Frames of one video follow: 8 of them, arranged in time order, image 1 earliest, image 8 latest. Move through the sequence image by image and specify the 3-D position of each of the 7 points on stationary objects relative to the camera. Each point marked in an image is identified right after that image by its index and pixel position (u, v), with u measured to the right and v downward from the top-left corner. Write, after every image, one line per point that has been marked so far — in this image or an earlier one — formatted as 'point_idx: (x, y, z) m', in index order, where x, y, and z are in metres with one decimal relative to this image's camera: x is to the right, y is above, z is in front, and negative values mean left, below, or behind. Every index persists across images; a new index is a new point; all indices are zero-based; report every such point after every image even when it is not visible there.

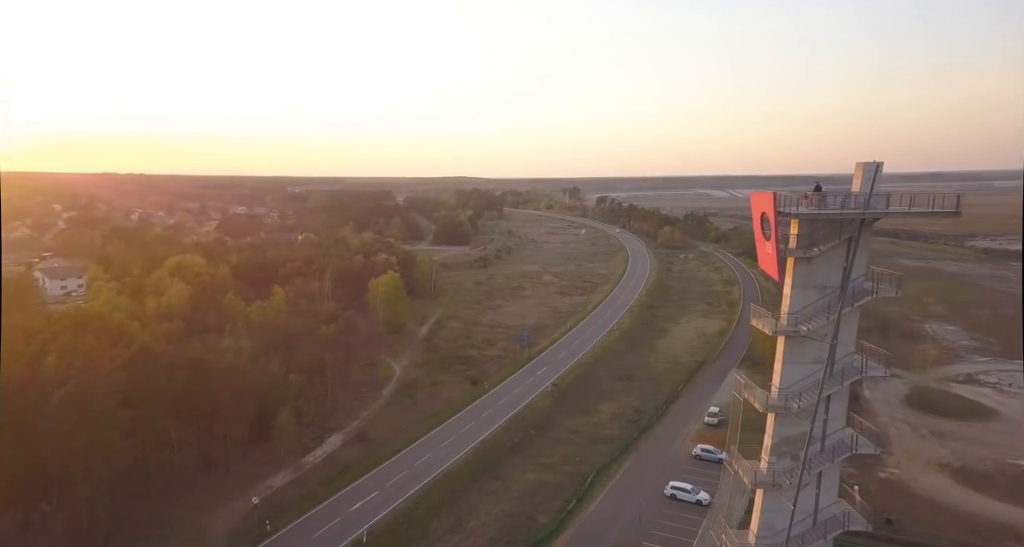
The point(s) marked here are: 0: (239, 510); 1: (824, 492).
0: (-7.3, -6.2, +17.2) m
1: (+4.9, -3.4, +10.3) m
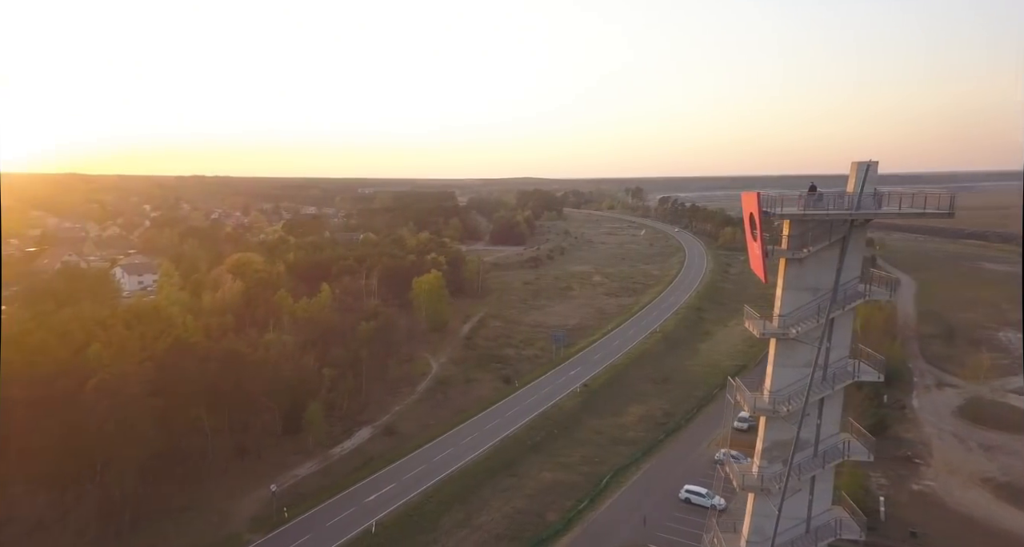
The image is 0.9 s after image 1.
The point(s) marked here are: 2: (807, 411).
0: (-7.0, -6.1, +18.0) m
1: (+4.7, -3.4, +10.1) m
2: (+4.4, -2.0, +9.9) m
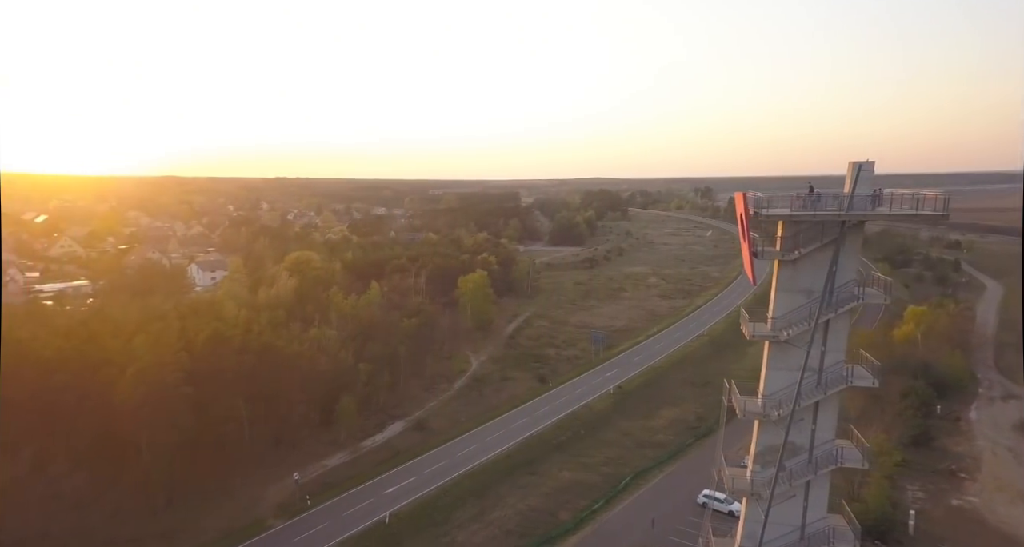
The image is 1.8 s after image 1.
0: (-6.4, -6.0, +18.7) m
1: (+4.5, -3.5, +9.9) m
2: (+4.2, -2.1, +9.6) m
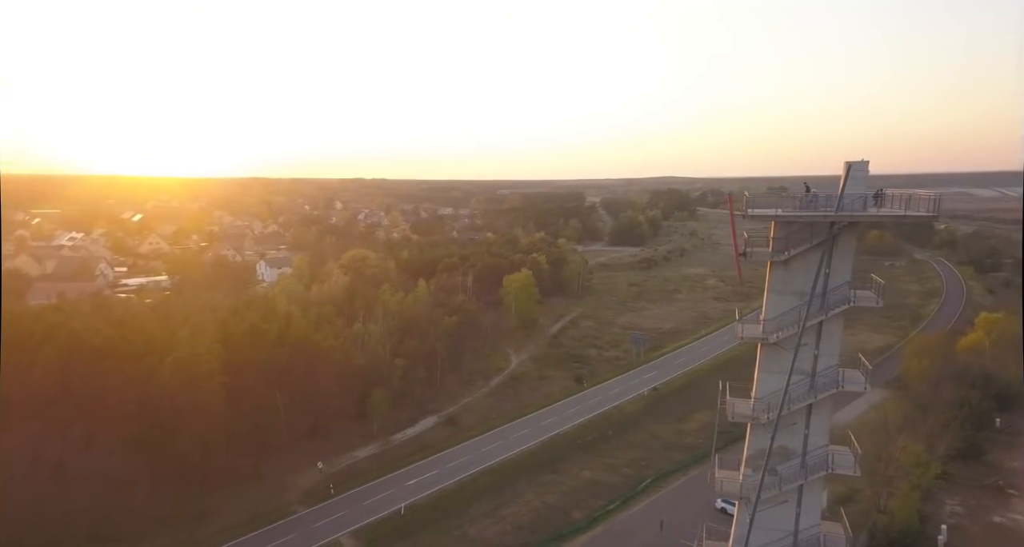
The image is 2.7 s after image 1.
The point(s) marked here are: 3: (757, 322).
0: (-5.8, -5.9, +19.5) m
1: (+4.3, -3.5, +9.7) m
2: (+4.0, -2.1, +9.5) m
3: (+3.6, -0.7, +9.6) m
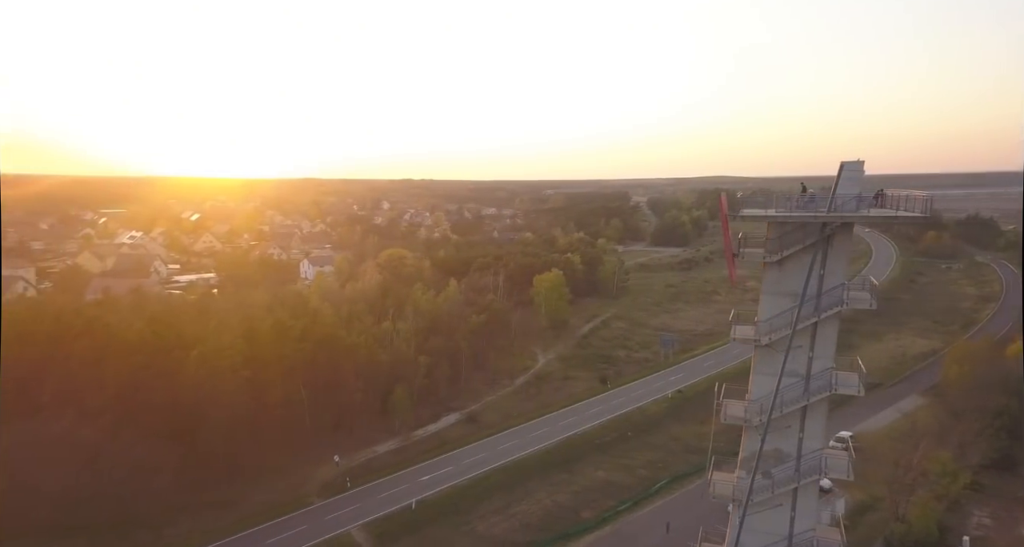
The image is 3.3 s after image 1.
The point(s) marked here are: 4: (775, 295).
0: (-5.4, -5.8, +19.9) m
1: (+4.1, -3.5, +9.5) m
2: (+3.9, -2.1, +9.4) m
3: (+3.4, -0.7, +9.5) m
4: (+3.7, -0.3, +9.3) m
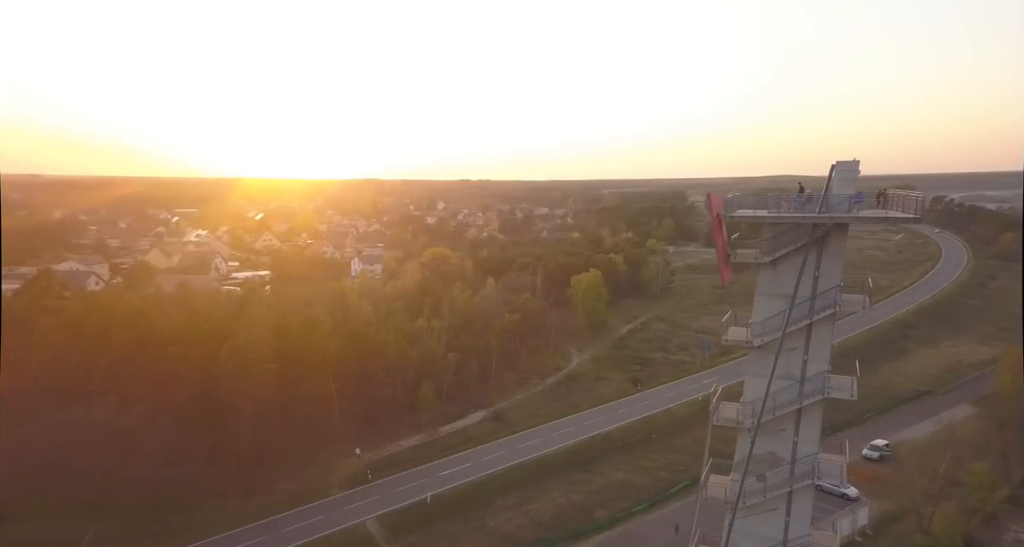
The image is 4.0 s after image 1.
0: (-4.8, -5.8, +20.4) m
1: (+4.0, -3.5, +9.4) m
2: (+3.8, -2.1, +9.2) m
3: (+3.3, -0.7, +9.4) m
4: (+3.6, -0.3, +9.2) m
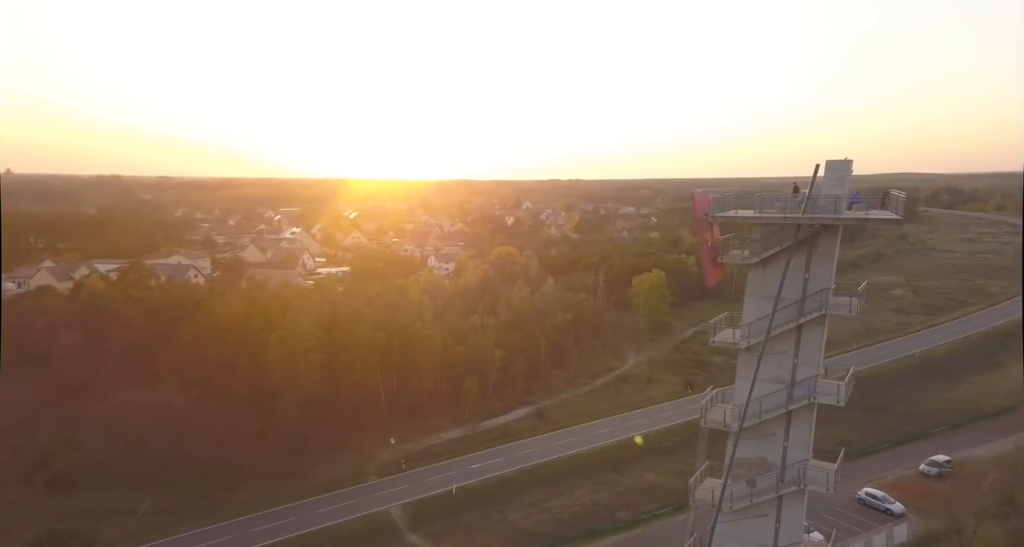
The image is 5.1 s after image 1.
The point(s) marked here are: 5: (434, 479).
0: (-3.7, -5.6, +21.2) m
1: (+3.8, -3.5, +9.2) m
2: (+3.5, -2.2, +9.0) m
3: (+3.1, -0.8, +9.3) m
4: (+3.4, -0.3, +9.0) m
5: (-2.1, -5.5, +17.7) m
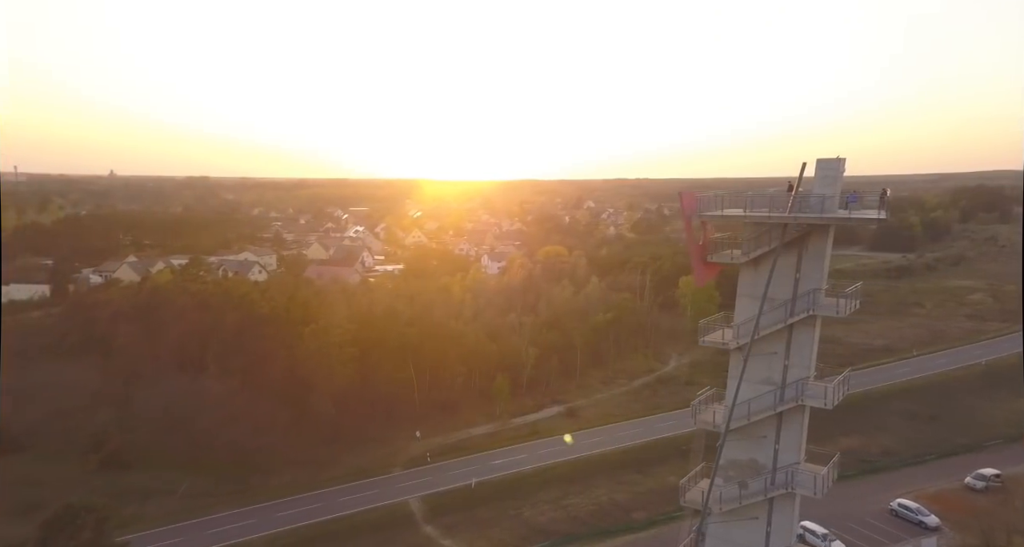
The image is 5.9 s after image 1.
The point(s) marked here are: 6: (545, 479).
0: (-2.8, -5.6, +21.6) m
1: (+3.6, -3.5, +9.0) m
2: (+3.4, -2.1, +8.9) m
3: (+3.0, -0.8, +9.2) m
4: (+3.2, -0.3, +8.9) m
5: (-1.5, -5.4, +18.1) m
6: (+0.8, -5.5, +17.6) m
